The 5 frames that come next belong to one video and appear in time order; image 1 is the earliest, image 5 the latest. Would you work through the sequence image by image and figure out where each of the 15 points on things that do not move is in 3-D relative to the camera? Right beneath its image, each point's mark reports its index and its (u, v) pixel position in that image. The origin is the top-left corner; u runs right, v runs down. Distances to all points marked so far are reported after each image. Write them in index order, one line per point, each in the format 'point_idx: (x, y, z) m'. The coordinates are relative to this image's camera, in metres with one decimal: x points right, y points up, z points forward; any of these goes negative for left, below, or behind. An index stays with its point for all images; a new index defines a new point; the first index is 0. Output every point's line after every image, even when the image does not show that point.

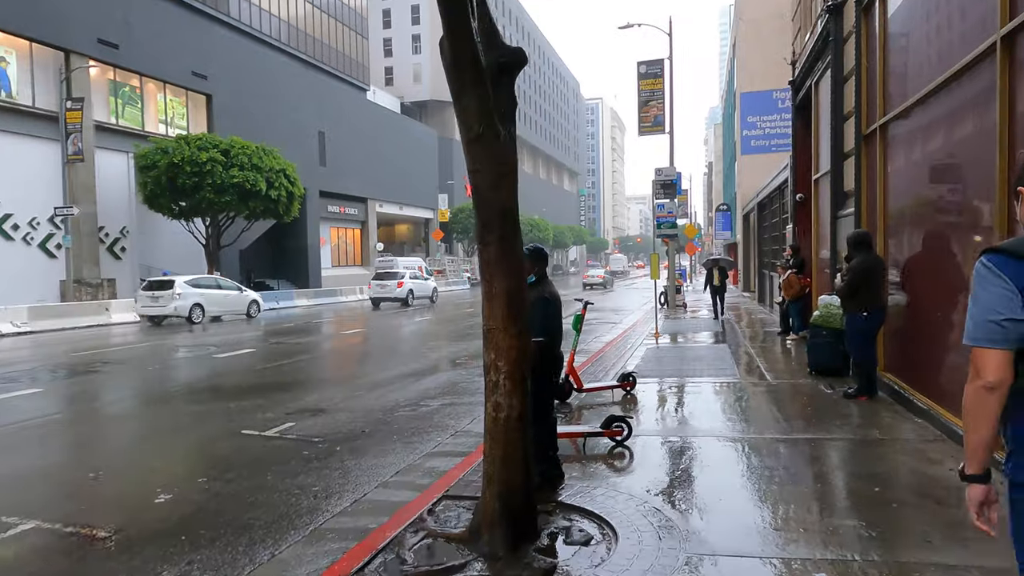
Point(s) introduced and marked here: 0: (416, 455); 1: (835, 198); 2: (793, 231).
0: (-0.9, -1.6, +6.5) m
1: (+4.9, +1.4, +10.2) m
2: (+6.1, +1.3, +14.4) m
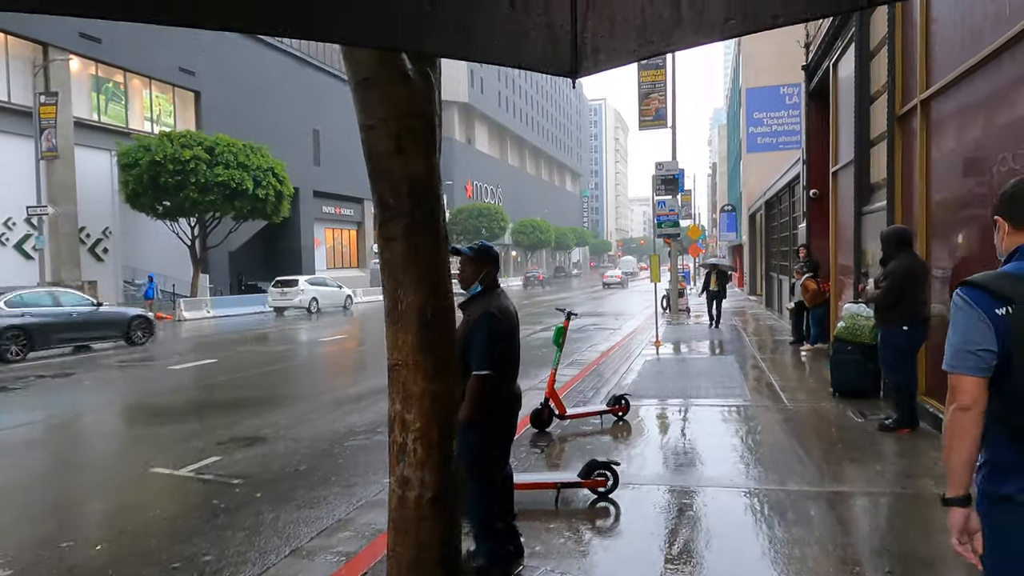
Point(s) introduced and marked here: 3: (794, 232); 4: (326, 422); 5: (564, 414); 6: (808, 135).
0: (-1.3, -1.7, +5.2) m
1: (+4.6, +1.3, +8.9) m
2: (+5.8, +1.2, +13.1) m
3: (+7.5, +1.5, +17.5) m
4: (-2.3, -1.6, +8.0) m
5: (+0.5, -1.3, +6.8) m
6: (+5.9, +3.0, +13.2) m
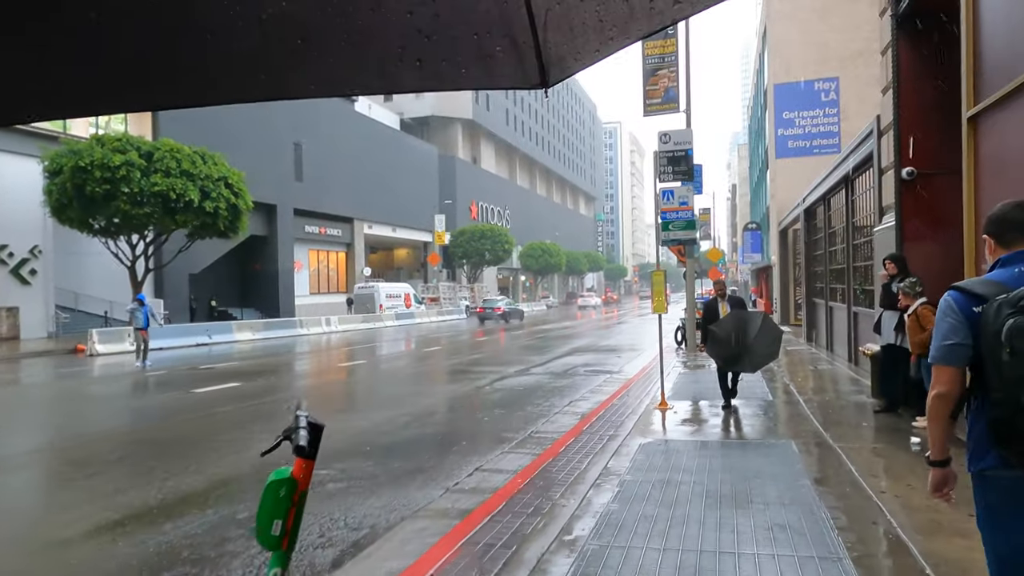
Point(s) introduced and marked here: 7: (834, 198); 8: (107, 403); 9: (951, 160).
0: (-2.5, -1.8, +0.5) m
1: (+3.5, +1.1, +4.1) m
2: (+4.8, +0.7, +8.3) m
3: (+6.7, +0.9, +12.7) m
4: (-3.4, -1.8, +3.3) m
5: (-0.6, -1.5, +2.1) m
6: (+4.9, +2.6, +8.5) m
7: (+7.7, +2.1, +16.0) m
8: (-8.4, -2.3, +13.7) m
9: (+5.5, +1.6, +8.4) m
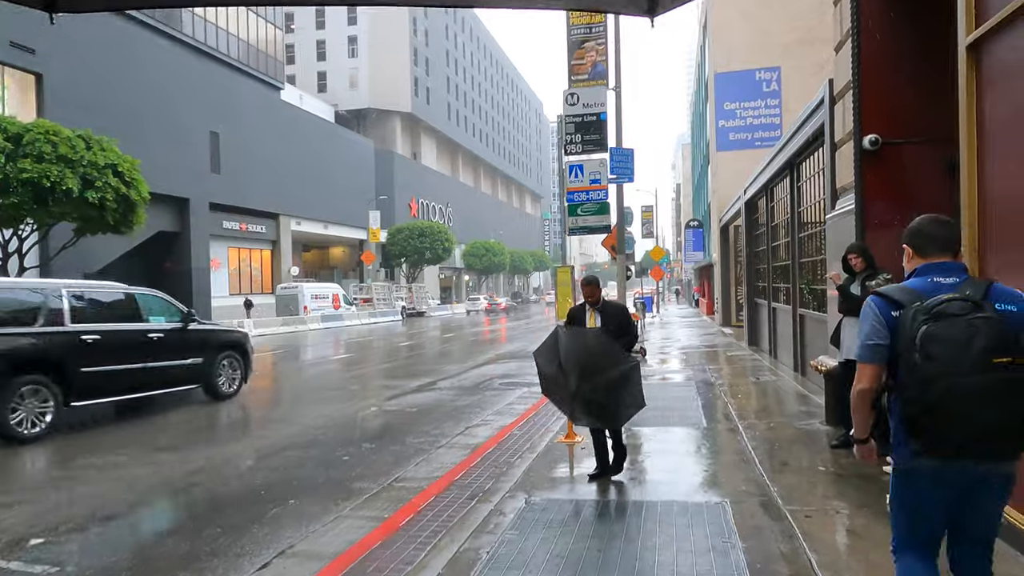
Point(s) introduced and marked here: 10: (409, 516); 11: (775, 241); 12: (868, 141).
0: (-3.3, -1.8, -1.8) m
1: (+2.4, +1.1, +2.3) m
2: (+3.4, +0.7, +6.6) m
3: (+4.9, +0.9, +11.0) m
4: (-4.4, -1.9, +1.0) m
5: (-1.5, -1.5, -0.1) m
6: (+3.5, +2.6, +6.7) m
7: (+5.7, +2.2, +14.4) m
8: (-10.1, -2.3, +10.9) m
9: (+4.1, +1.6, +6.7) m
10: (-0.8, -1.8, +5.5) m
11: (+5.7, +1.1, +14.5) m
12: (+3.5, +1.4, +6.5) m
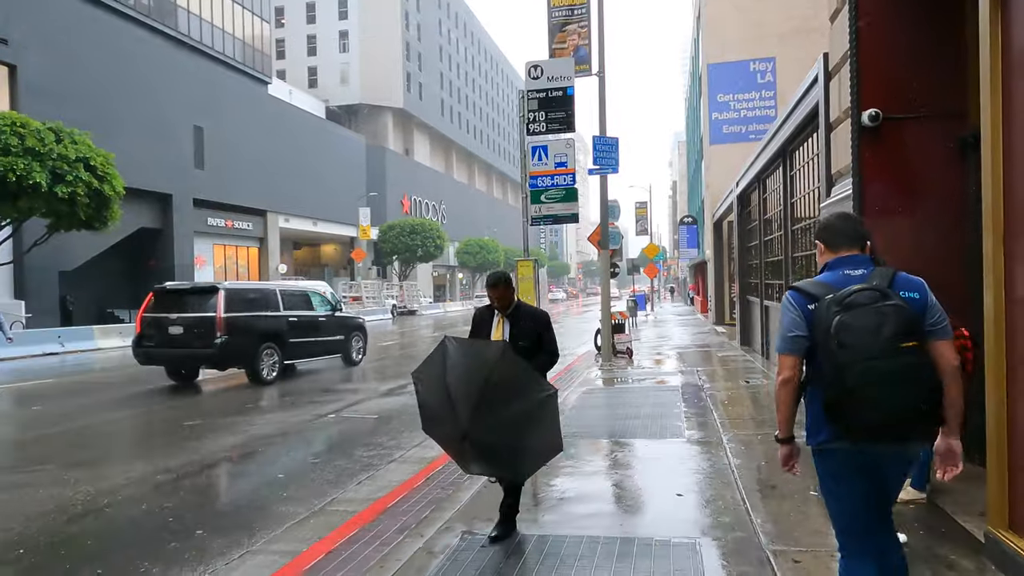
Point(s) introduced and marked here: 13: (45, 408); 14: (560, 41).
0: (-3.7, -1.8, -2.6) m
1: (+2.0, +1.1, +1.5) m
2: (+3.0, +0.8, +5.8) m
3: (+4.5, +0.9, +10.2) m
4: (-4.8, -1.9, +0.2) m
5: (-2.0, -1.5, -0.9) m
6: (+3.0, +2.6, +5.9) m
7: (+5.3, +2.2, +13.6) m
8: (-10.6, -2.3, +10.1) m
9: (+3.7, +1.7, +5.9) m
10: (-1.2, -1.8, +4.7) m
11: (+5.3, +1.1, +13.7) m
12: (+3.0, +1.5, +5.7) m
13: (-8.6, -2.3, +12.2) m
14: (+1.0, +5.2, +13.9) m
